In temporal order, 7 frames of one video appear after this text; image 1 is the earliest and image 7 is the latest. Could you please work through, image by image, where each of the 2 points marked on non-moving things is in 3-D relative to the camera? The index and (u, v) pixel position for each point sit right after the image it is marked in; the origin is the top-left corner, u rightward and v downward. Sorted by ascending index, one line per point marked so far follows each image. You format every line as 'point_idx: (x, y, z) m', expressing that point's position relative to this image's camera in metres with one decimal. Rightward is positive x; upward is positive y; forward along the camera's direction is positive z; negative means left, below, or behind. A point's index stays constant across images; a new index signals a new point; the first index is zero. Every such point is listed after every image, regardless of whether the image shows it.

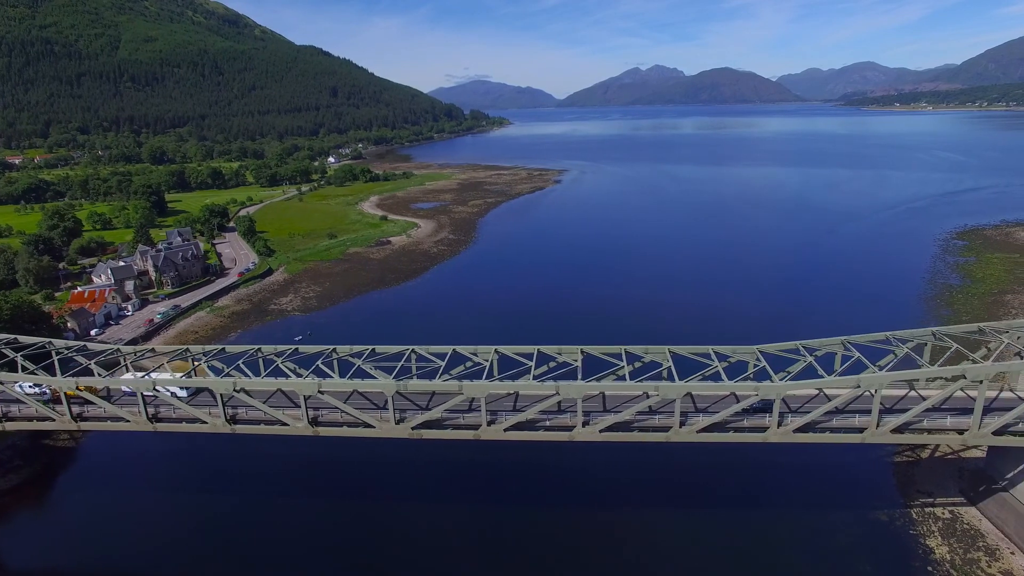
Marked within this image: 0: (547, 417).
0: (+0.9, -4.2, +18.6) m
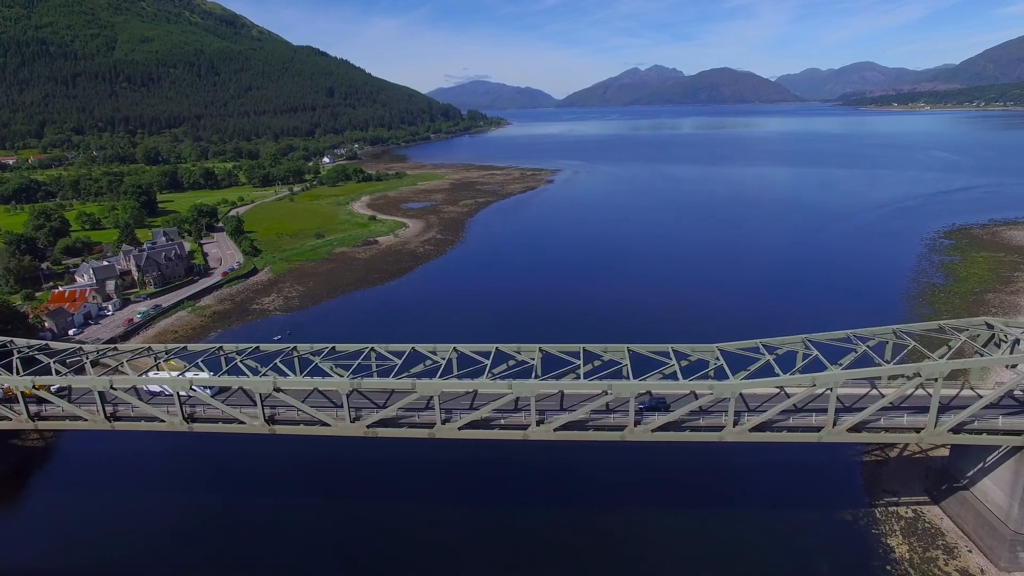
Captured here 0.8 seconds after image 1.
0: (-0.5, -4.1, +18.5) m
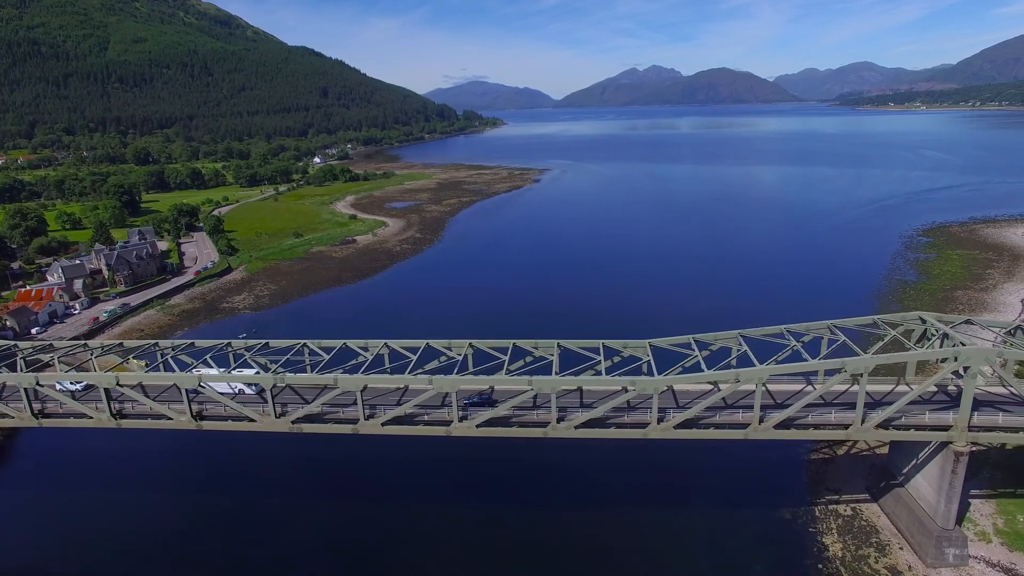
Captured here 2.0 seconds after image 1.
0: (-2.8, -3.9, +18.3) m
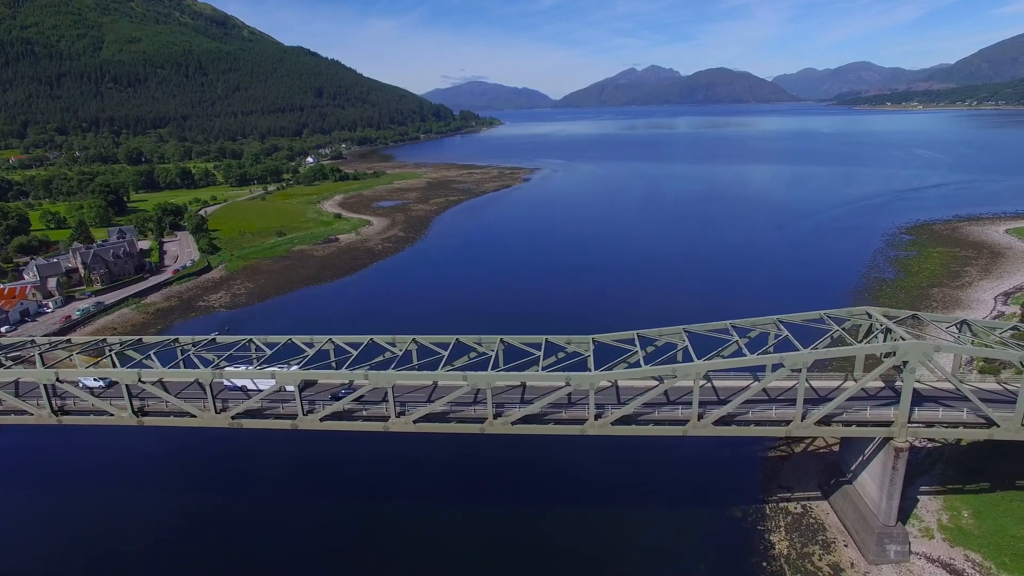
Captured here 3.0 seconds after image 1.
0: (-4.7, -3.8, +18.1) m
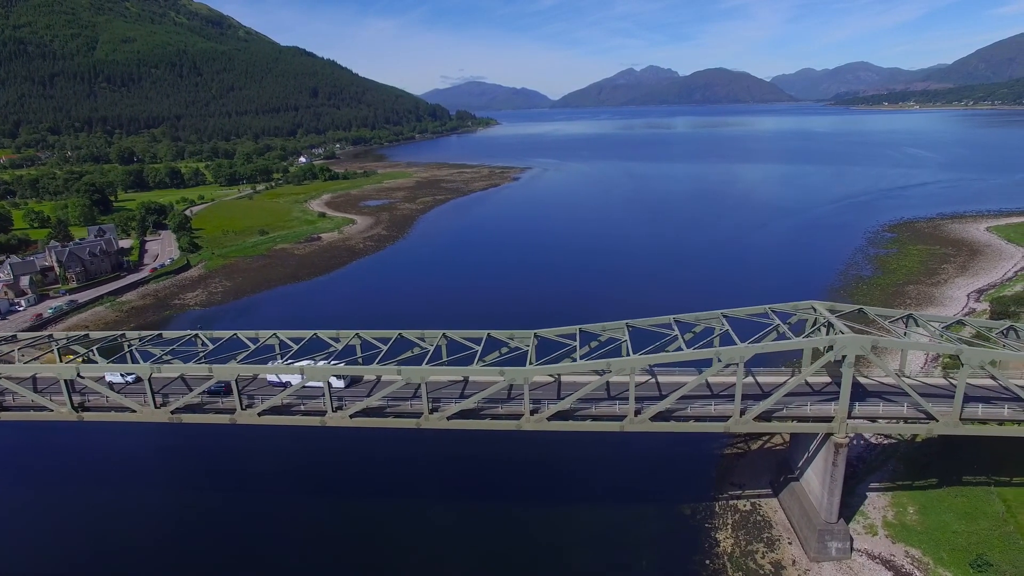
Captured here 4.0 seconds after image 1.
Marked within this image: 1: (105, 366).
0: (-6.5, -3.6, +17.8) m
1: (-13.0, -2.5, +18.2) m
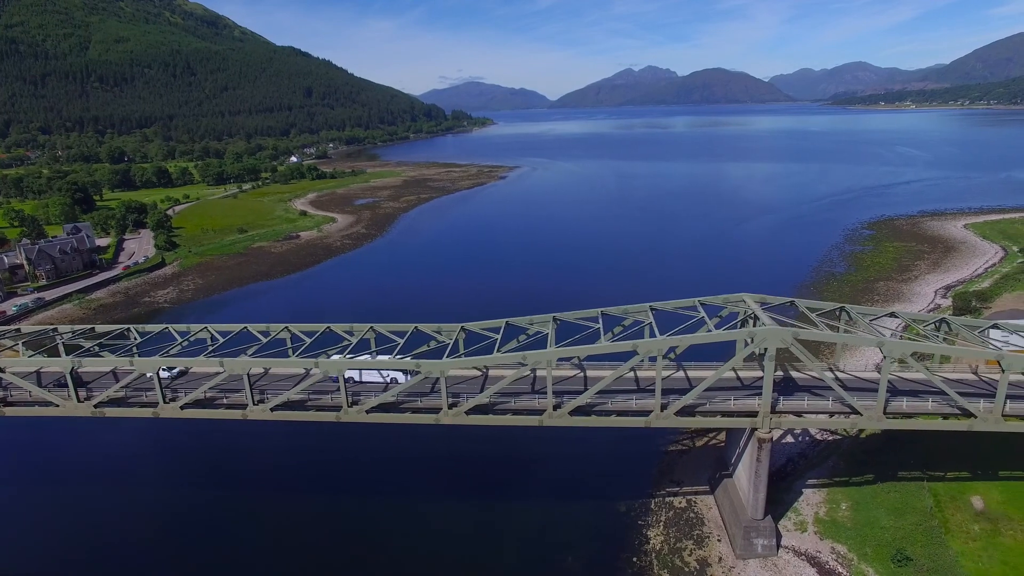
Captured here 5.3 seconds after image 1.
0: (-8.8, -3.4, +17.6) m
1: (-15.3, -2.3, +17.9) m
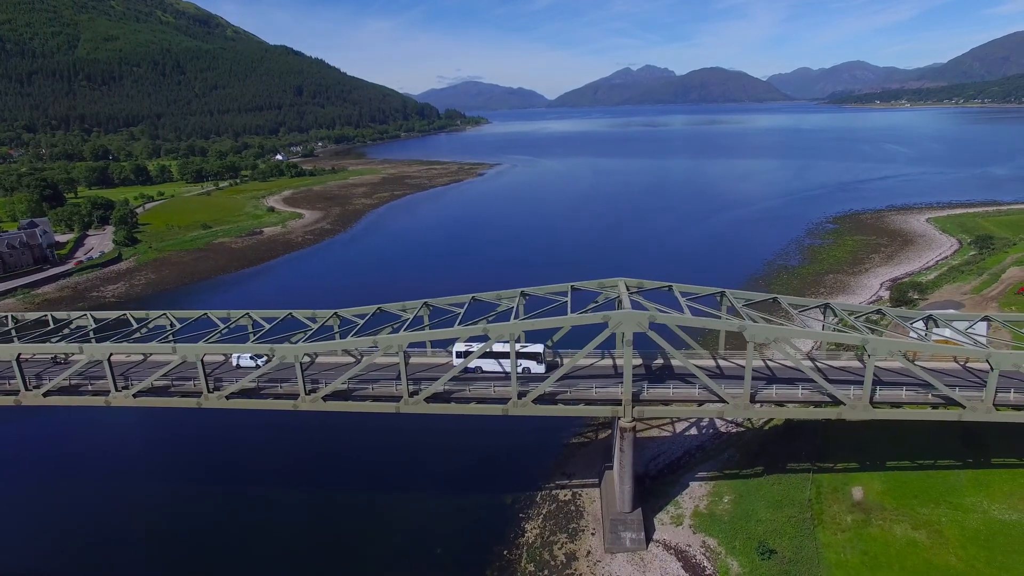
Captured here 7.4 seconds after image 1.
0: (-12.6, -3.0, +17.0) m
1: (-19.1, -1.9, +17.3) m
